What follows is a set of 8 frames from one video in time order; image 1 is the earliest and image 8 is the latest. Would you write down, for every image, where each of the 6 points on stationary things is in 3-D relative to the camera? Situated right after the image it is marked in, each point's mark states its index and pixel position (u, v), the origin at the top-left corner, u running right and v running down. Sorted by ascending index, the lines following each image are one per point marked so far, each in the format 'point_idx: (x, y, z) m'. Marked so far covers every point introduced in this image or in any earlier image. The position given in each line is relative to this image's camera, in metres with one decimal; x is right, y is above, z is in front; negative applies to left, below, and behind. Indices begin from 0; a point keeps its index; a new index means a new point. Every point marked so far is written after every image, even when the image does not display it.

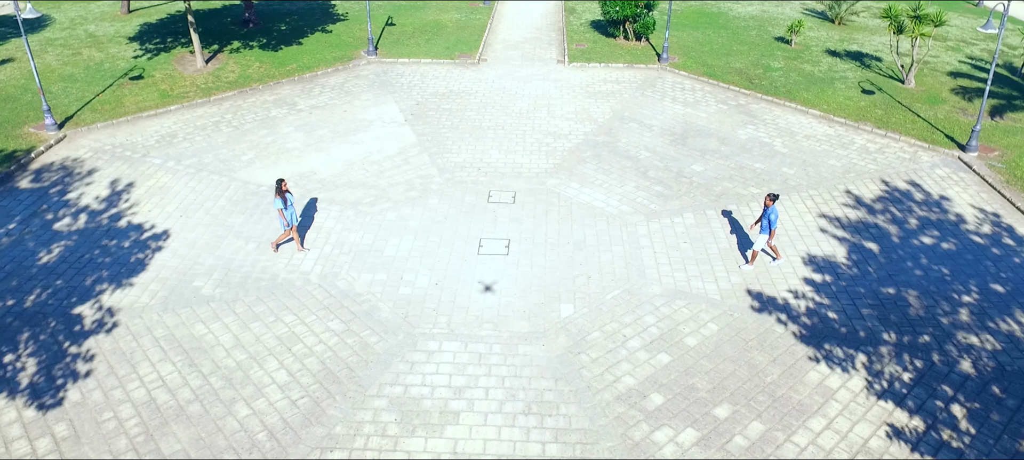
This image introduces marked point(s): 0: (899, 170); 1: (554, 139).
0: (+7.5, +1.2, +14.6) m
1: (+0.8, +1.8, +15.4) m
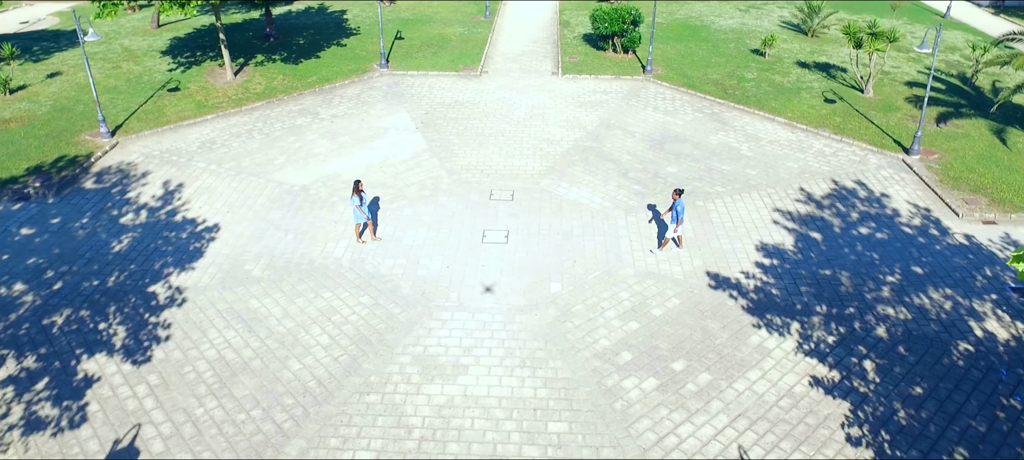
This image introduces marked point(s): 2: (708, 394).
0: (+7.4, +1.3, +16.7) m
1: (+0.8, +1.9, +17.5) m
2: (+2.6, -2.2, +10.1) m
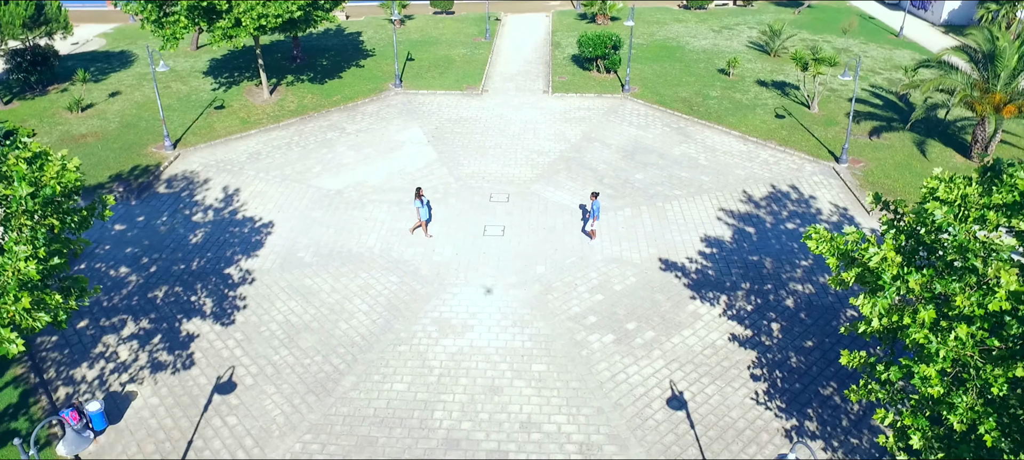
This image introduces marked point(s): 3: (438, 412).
0: (+7.3, +1.4, +20.3) m
1: (+0.7, +2.0, +21.1) m
2: (+2.5, -2.0, +13.7) m
3: (-1.1, -2.9, +12.2) m
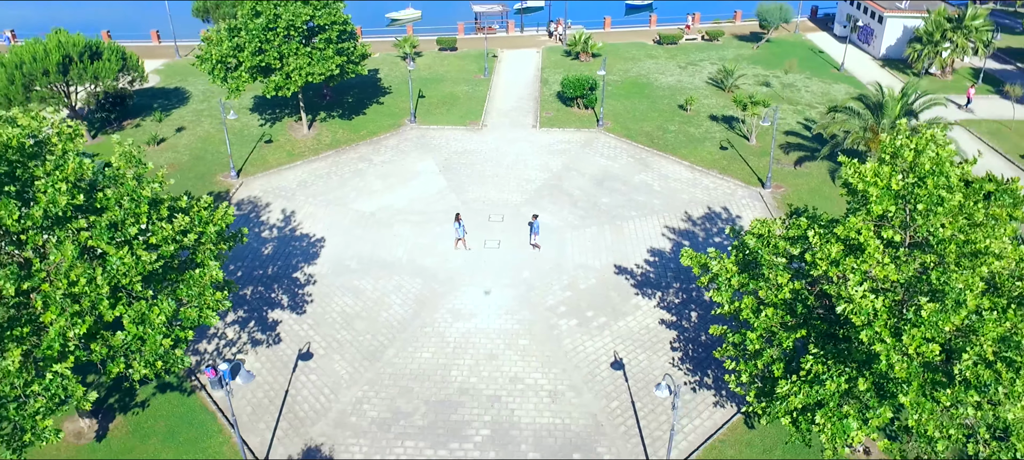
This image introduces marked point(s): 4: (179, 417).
0: (+7.1, +1.0, +25.9) m
1: (+0.5, +1.6, +26.7) m
2: (+2.3, -2.4, +19.3) m
3: (-1.3, -3.3, +17.8) m
4: (-7.1, -4.0, +16.4) m
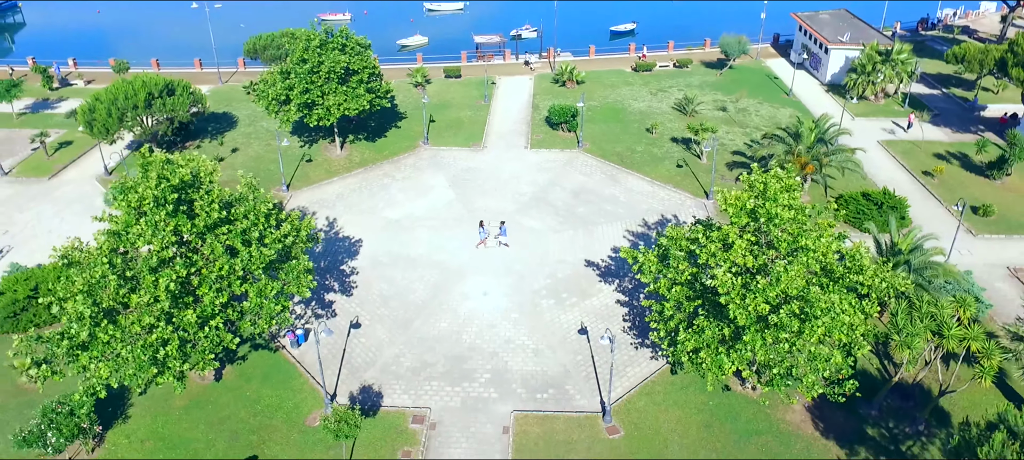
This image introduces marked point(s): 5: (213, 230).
0: (+6.9, +0.9, +32.8) m
1: (+0.3, +1.5, +33.5) m
2: (+2.1, -2.6, +26.1) m
3: (-1.5, -3.4, +24.6) m
4: (-7.3, -4.1, +23.2) m
5: (-7.6, 0.0, +19.6) m
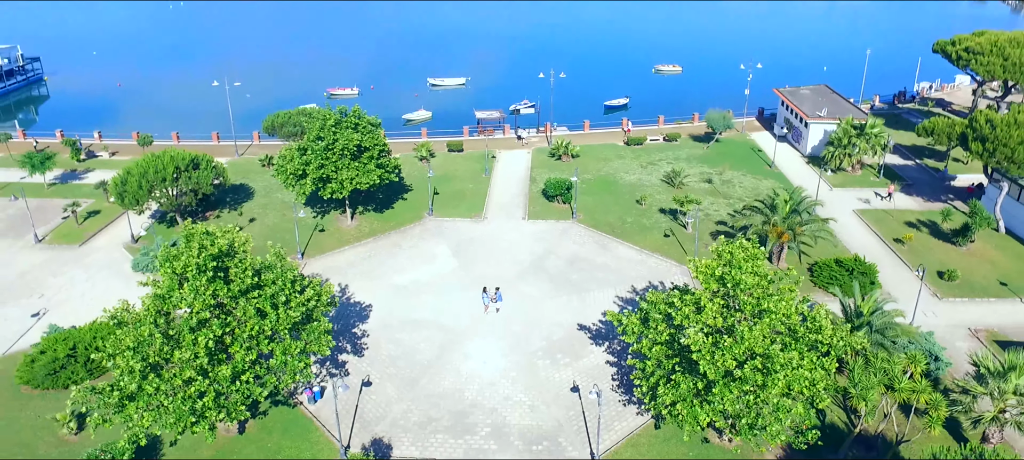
0: (+6.8, -2.1, +35.3) m
1: (+0.2, -1.6, +36.1) m
2: (+2.0, -5.0, +28.4) m
3: (-1.6, -5.7, +26.9) m
4: (-7.3, -6.3, +25.4) m
5: (-7.7, -1.9, +22.1) m
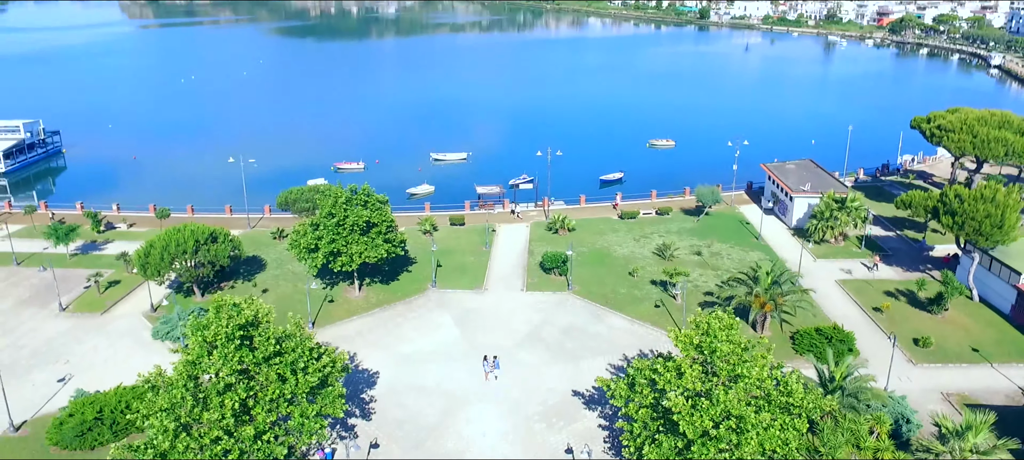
0: (+6.8, -5.5, +37.4) m
1: (+0.2, -5.1, +38.3) m
2: (+2.0, -7.8, +30.3) m
3: (-1.6, -8.3, +28.7) m
4: (-7.4, -8.8, +27.2) m
5: (-7.7, -4.2, +24.3) m
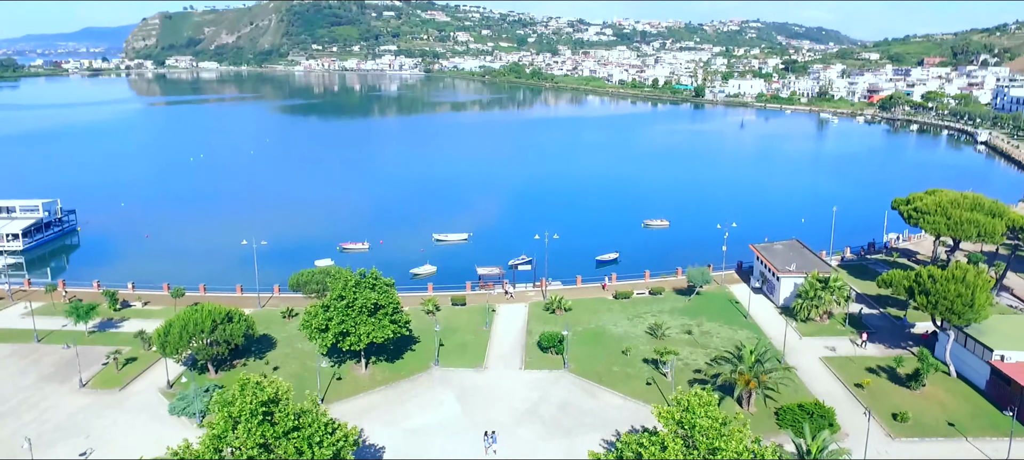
0: (+6.7, -9.7, +39.5) m
1: (+0.1, -9.3, +40.4) m
2: (+1.9, -11.3, +32.2) m
3: (-1.7, -11.7, +30.5) m
4: (-7.5, -12.1, +29.0) m
5: (-7.8, -7.1, +26.6) m
